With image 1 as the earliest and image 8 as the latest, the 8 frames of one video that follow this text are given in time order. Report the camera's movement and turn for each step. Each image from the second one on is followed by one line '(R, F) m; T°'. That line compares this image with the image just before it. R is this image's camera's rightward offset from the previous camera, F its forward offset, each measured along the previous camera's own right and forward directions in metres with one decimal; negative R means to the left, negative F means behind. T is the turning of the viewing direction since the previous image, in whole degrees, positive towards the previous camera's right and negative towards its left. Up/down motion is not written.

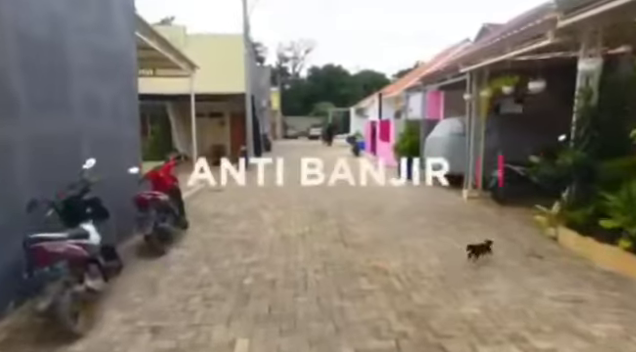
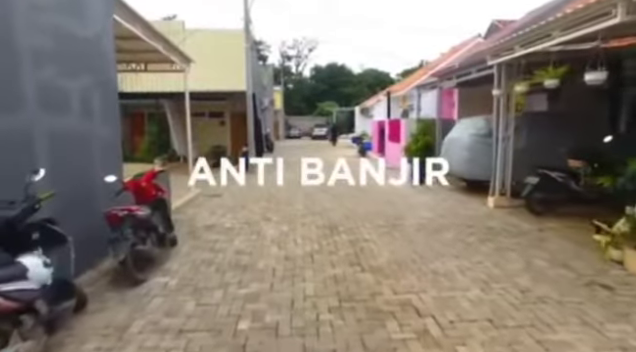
(-0.1, +1.0) m; 0°
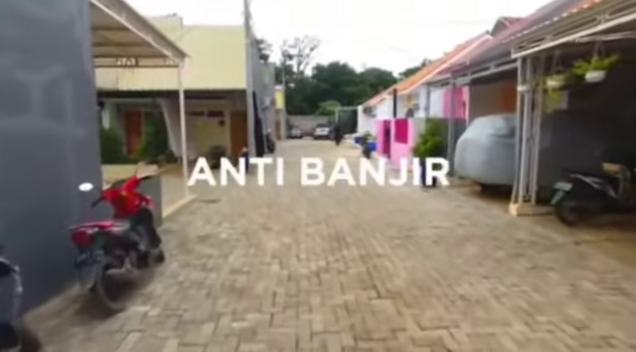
(-0.1, +0.7) m; 0°
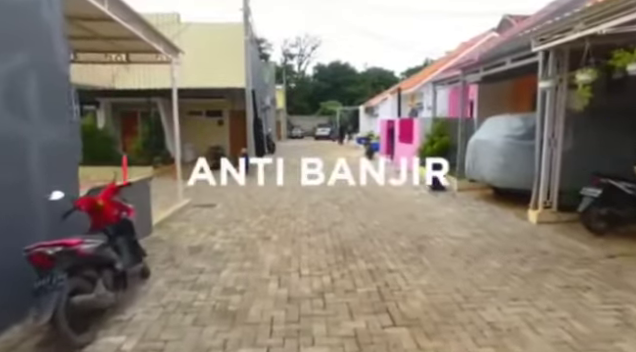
(0.0, +0.6) m; 0°
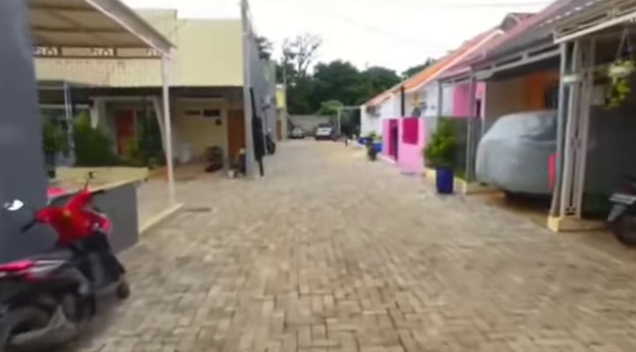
(0.0, +0.6) m; 0°
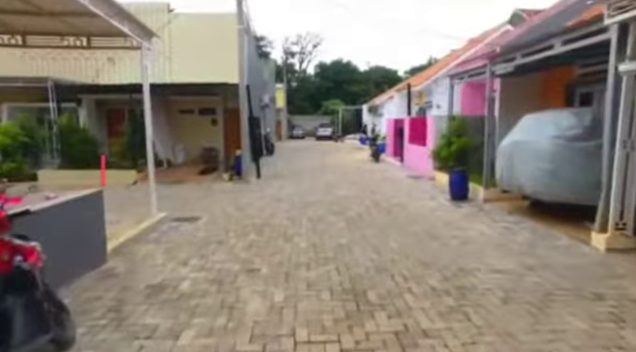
(0.0, +1.0) m; 0°
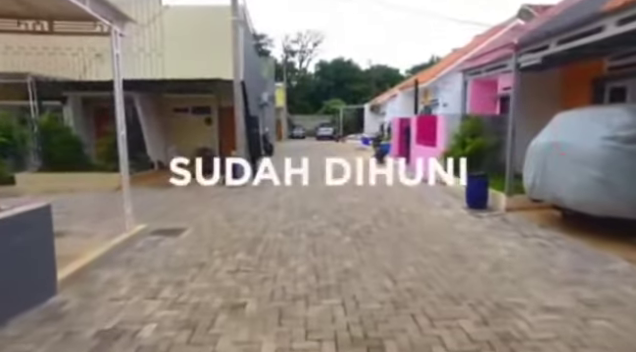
(0.0, +1.0) m; 0°
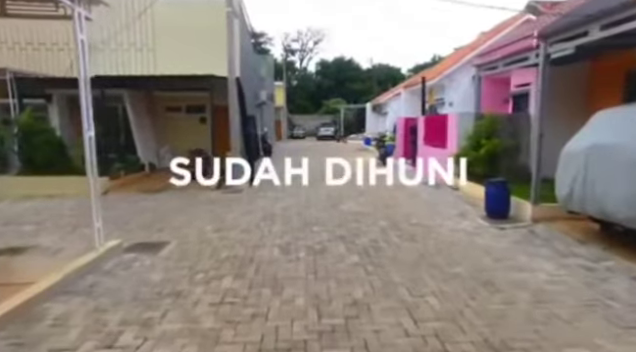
(0.0, +0.9) m; 0°
